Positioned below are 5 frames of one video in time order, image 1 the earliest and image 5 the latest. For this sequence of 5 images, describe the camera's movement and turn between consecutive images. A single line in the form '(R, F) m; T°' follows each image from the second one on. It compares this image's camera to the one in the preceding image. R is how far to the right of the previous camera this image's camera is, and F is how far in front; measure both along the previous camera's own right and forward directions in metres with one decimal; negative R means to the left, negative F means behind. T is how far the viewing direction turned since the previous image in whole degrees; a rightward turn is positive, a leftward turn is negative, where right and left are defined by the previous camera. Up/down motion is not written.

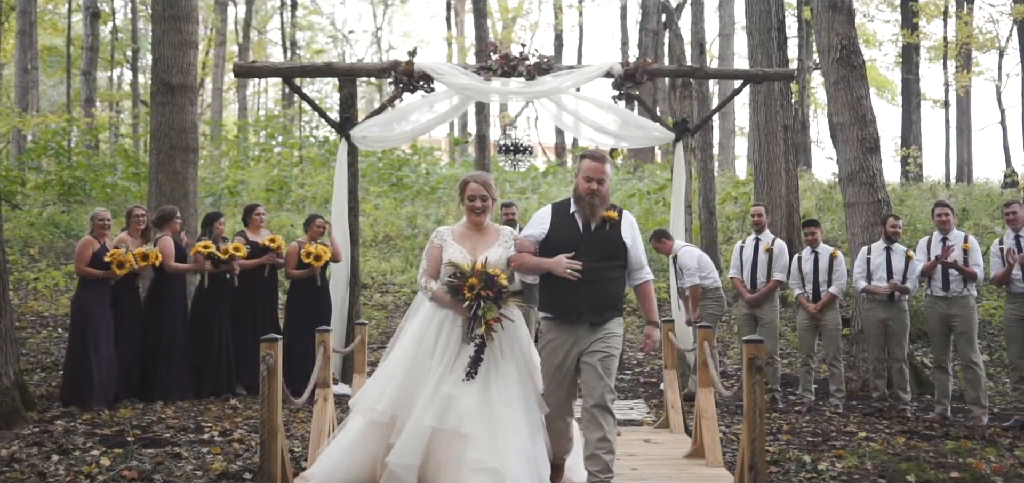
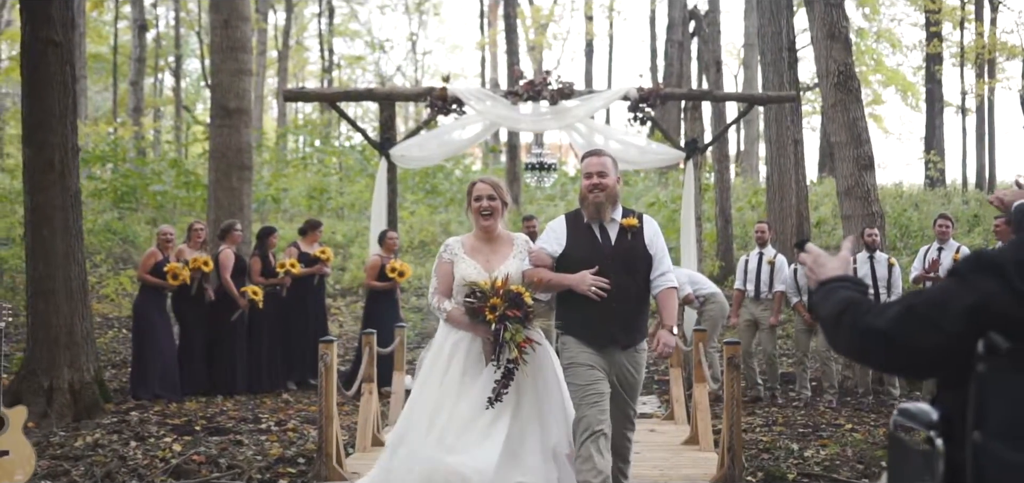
(+0.1, -1.1) m; -2°
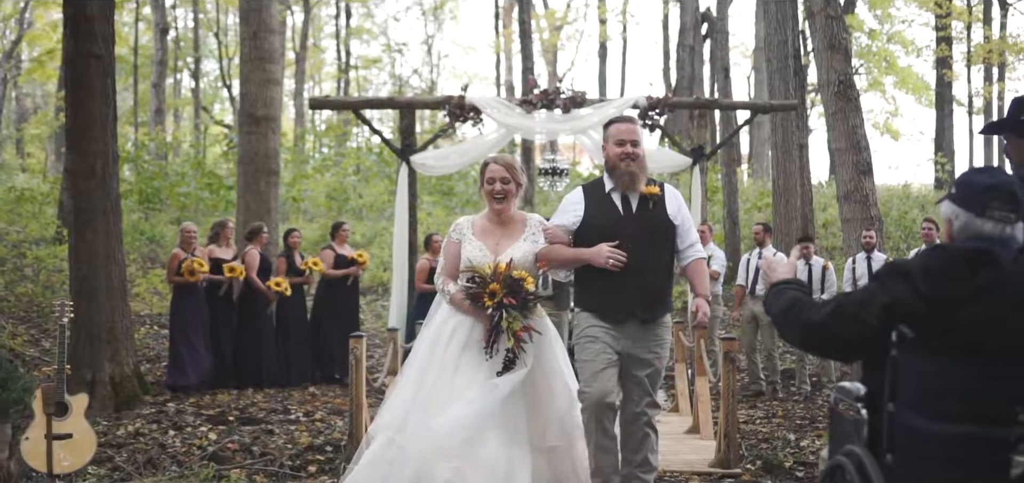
(0.0, -0.6) m; -1°
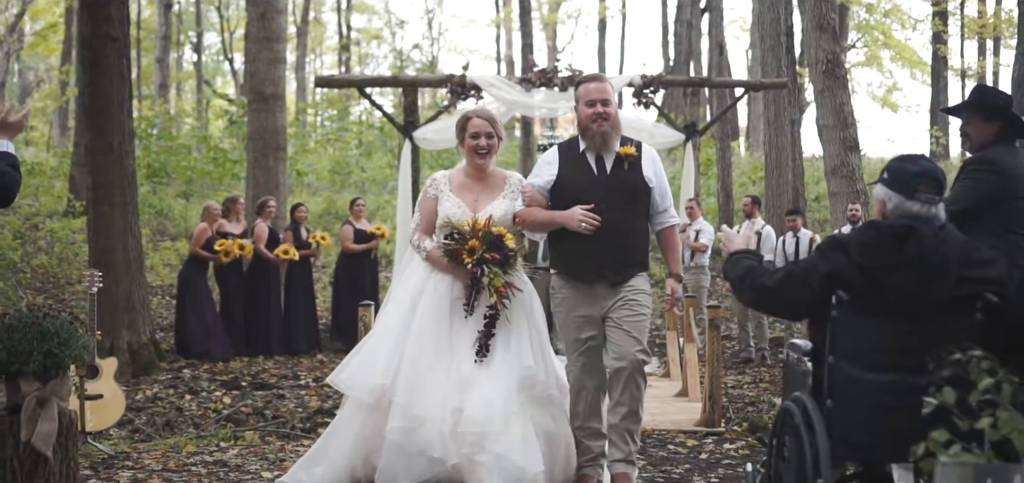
(0.0, -0.5) m; 0°
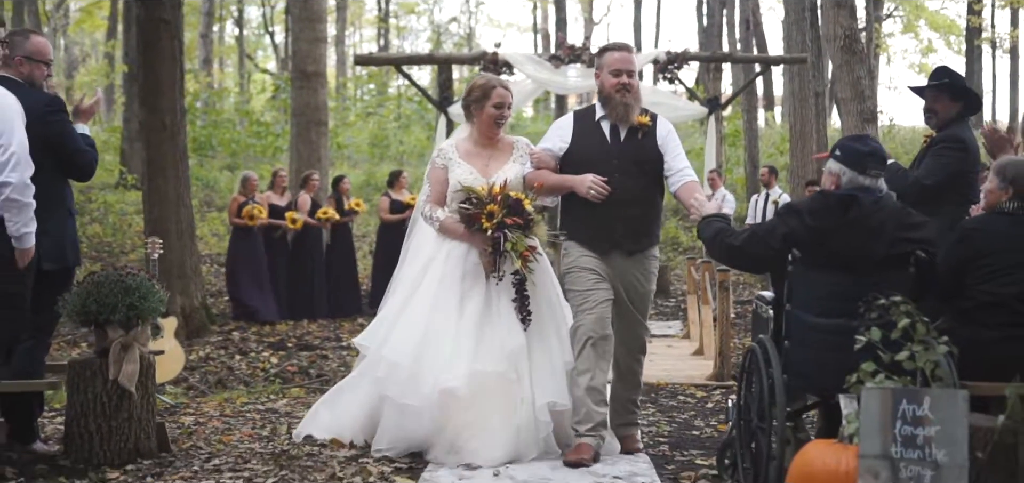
(+0.1, -0.7) m; -2°
